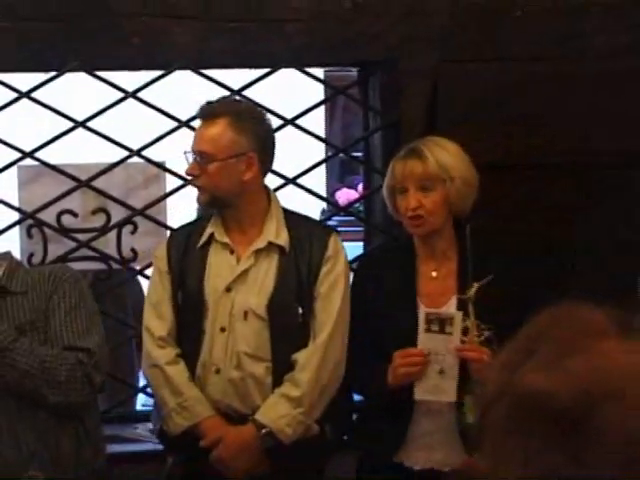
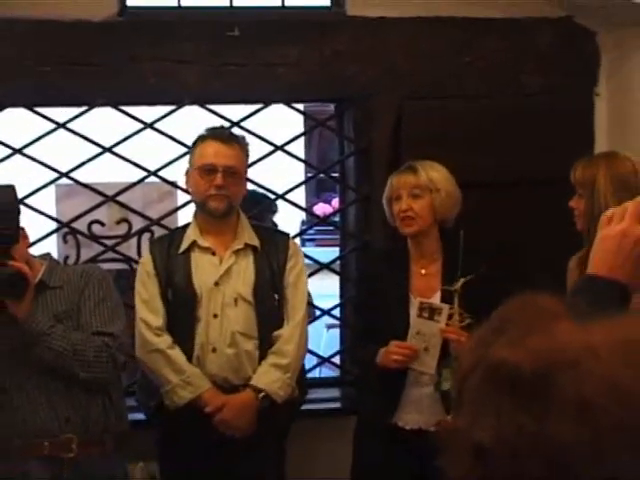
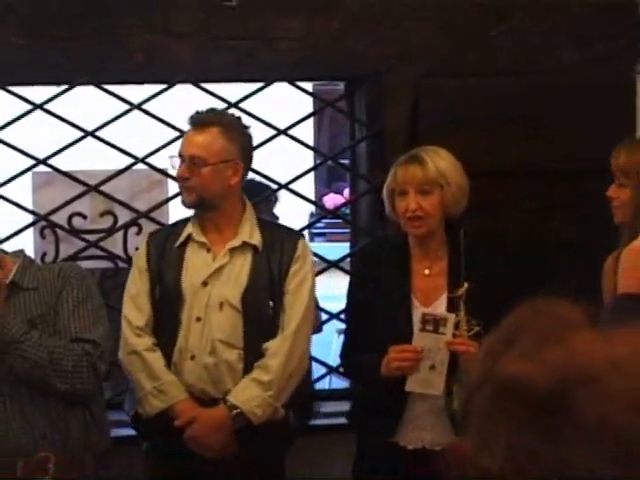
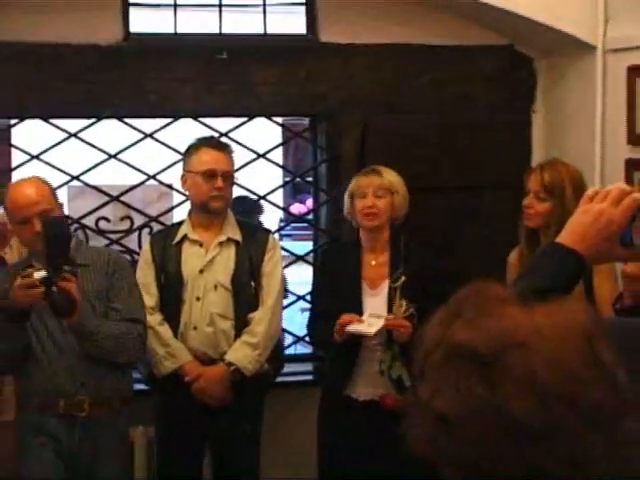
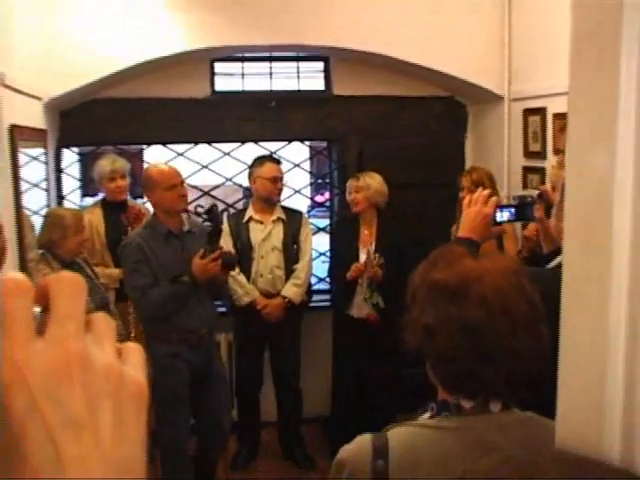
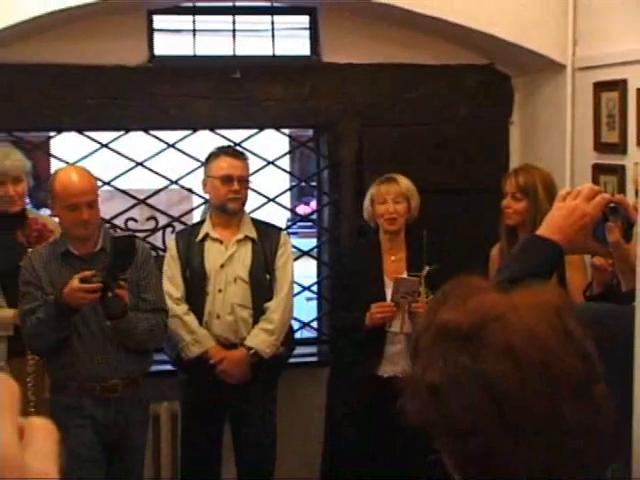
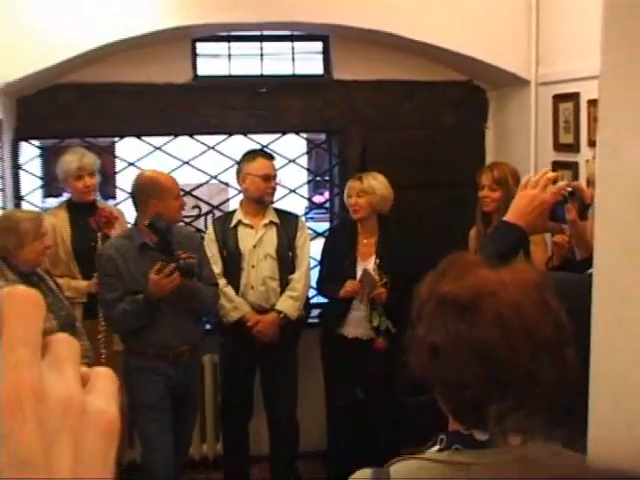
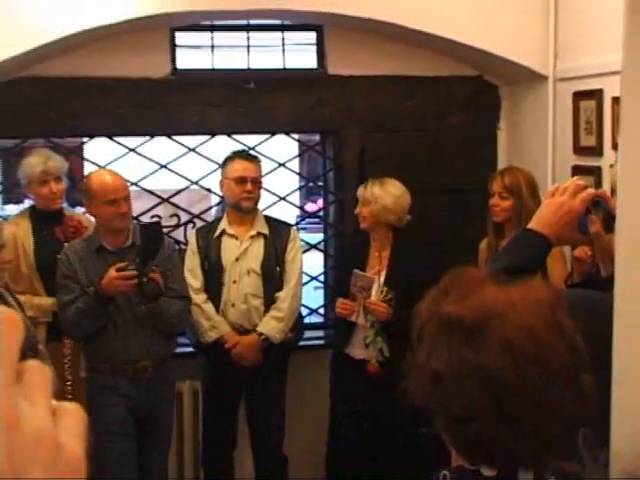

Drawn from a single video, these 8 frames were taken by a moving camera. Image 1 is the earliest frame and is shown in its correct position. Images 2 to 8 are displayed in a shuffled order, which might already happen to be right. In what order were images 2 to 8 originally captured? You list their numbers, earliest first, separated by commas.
3, 2, 4, 6, 8, 7, 5
